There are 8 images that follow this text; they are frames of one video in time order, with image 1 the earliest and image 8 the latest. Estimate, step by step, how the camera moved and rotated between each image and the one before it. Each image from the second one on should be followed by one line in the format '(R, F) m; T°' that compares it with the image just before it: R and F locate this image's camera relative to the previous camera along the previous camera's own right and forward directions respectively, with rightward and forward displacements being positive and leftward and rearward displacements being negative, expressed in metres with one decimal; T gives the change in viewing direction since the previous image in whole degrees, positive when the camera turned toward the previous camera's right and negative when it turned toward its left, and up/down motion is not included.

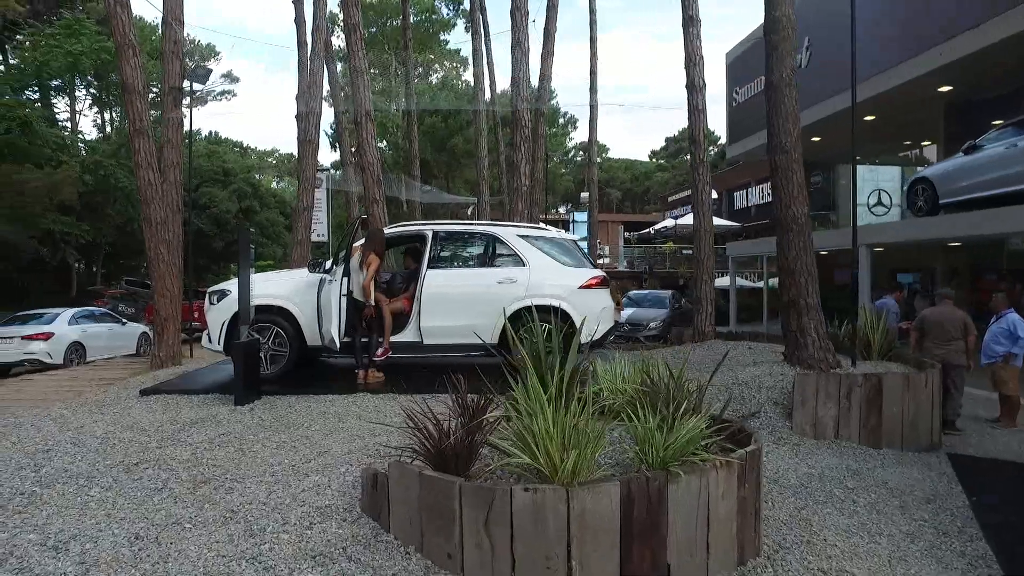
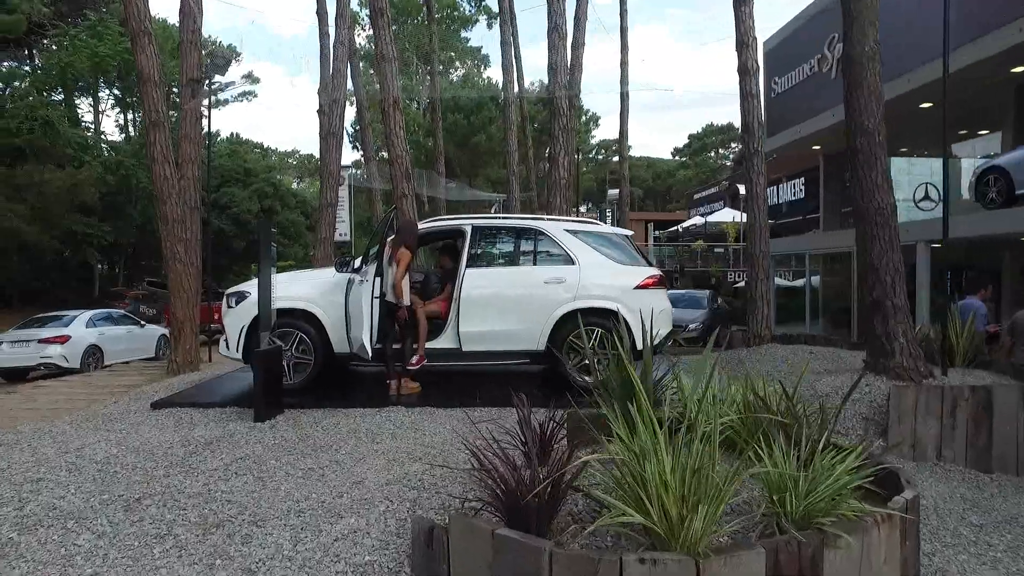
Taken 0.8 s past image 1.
(-0.3, +0.8) m; -2°
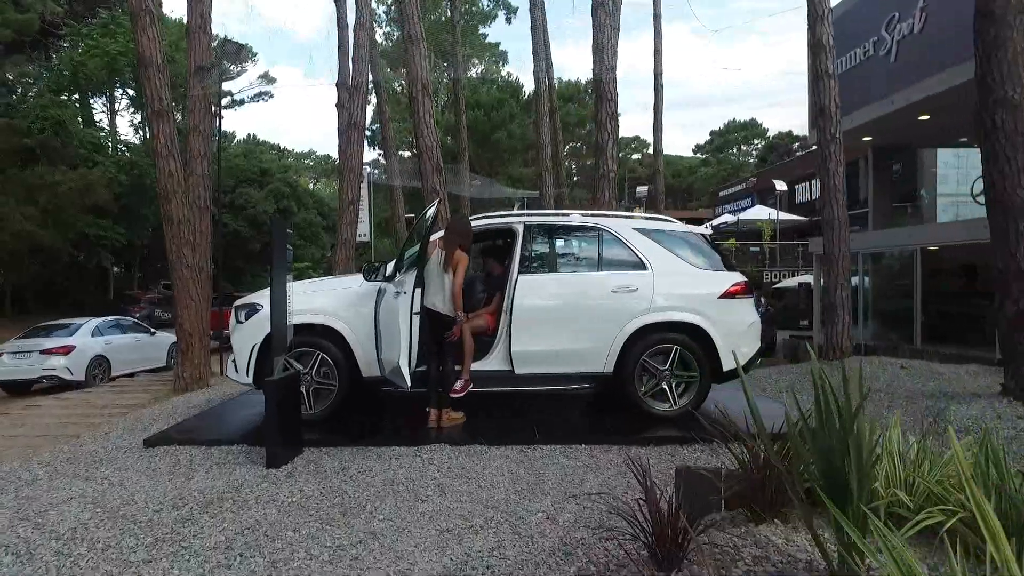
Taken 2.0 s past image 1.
(-0.4, +1.2) m; -1°
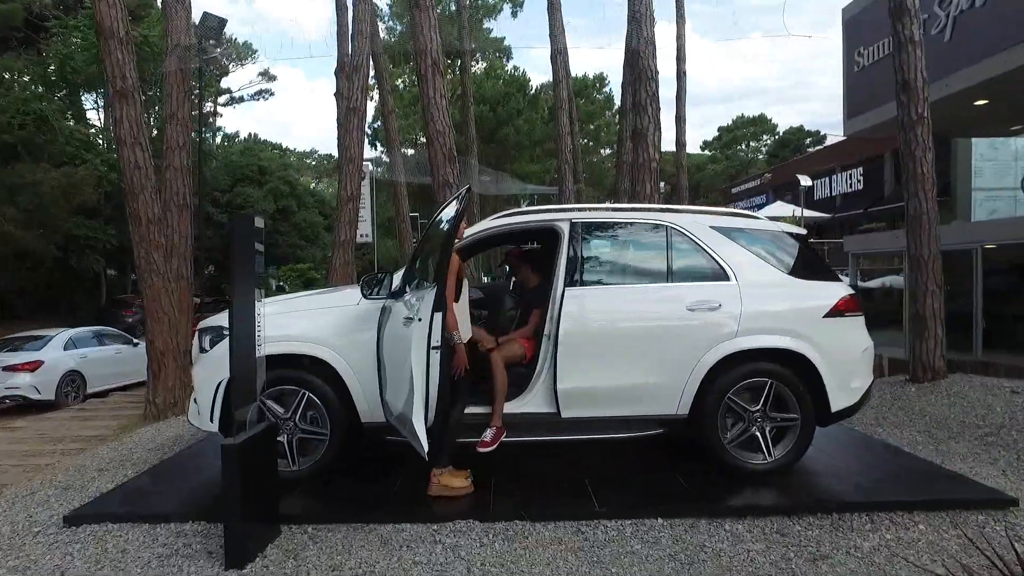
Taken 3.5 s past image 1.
(-0.3, +1.5) m; 0°
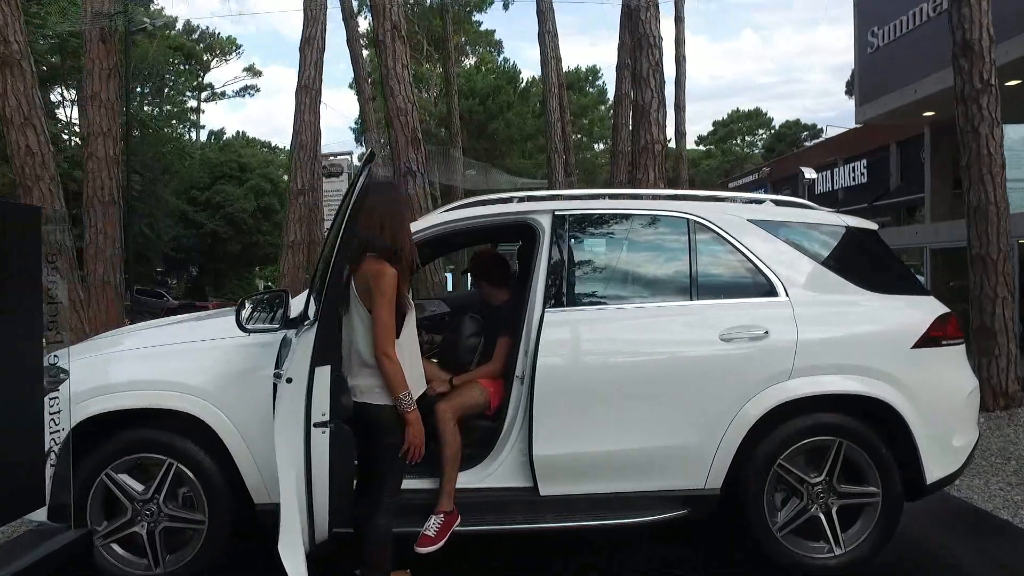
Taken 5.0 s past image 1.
(+0.2, +1.5) m; 0°
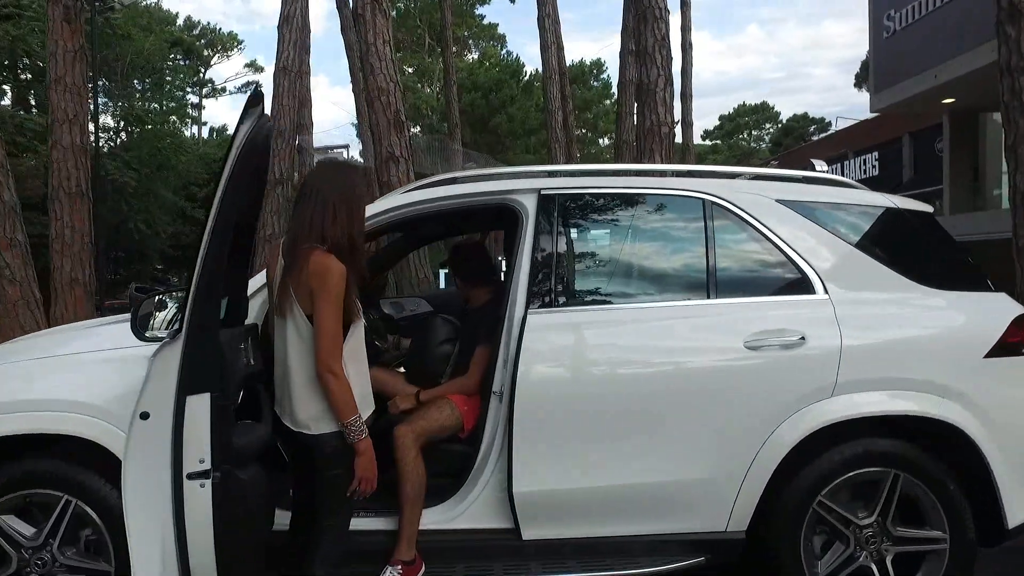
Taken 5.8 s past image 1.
(+0.1, +0.7) m; 0°
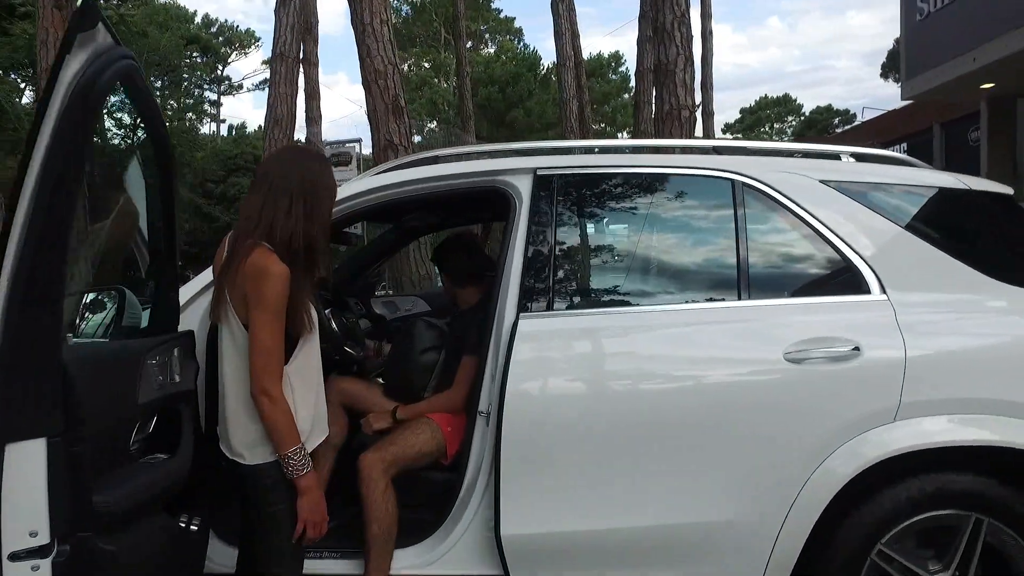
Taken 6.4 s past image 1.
(+0.1, +0.5) m; -2°
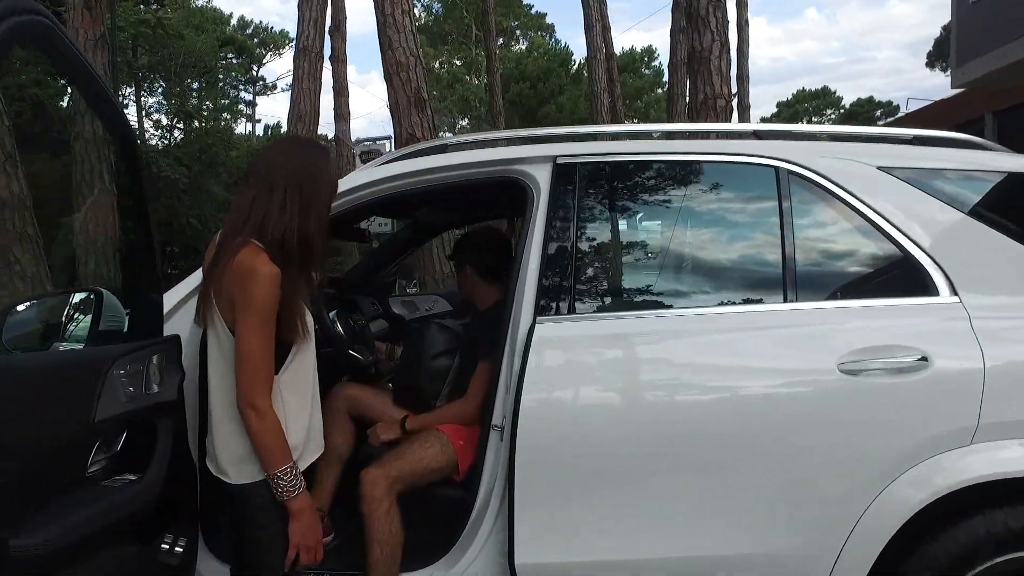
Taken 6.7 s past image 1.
(+0.1, +0.2) m; -3°
